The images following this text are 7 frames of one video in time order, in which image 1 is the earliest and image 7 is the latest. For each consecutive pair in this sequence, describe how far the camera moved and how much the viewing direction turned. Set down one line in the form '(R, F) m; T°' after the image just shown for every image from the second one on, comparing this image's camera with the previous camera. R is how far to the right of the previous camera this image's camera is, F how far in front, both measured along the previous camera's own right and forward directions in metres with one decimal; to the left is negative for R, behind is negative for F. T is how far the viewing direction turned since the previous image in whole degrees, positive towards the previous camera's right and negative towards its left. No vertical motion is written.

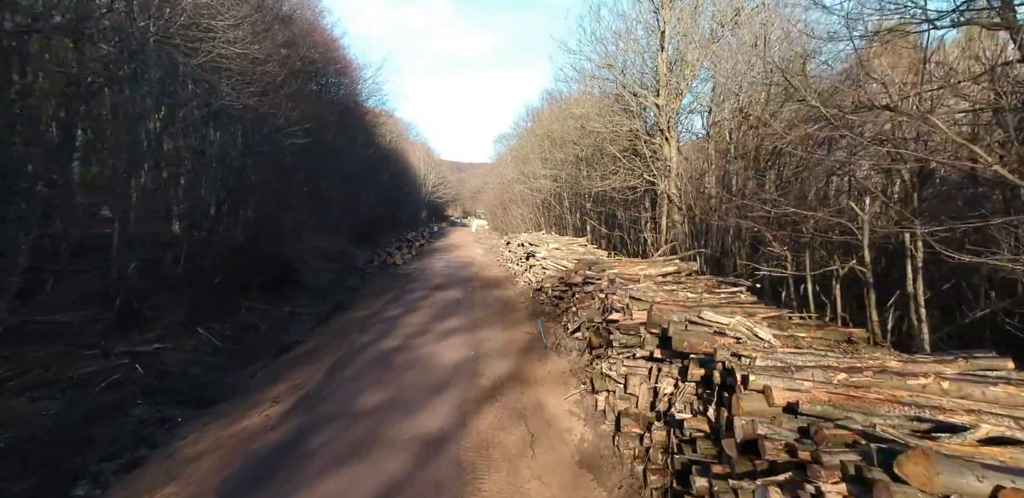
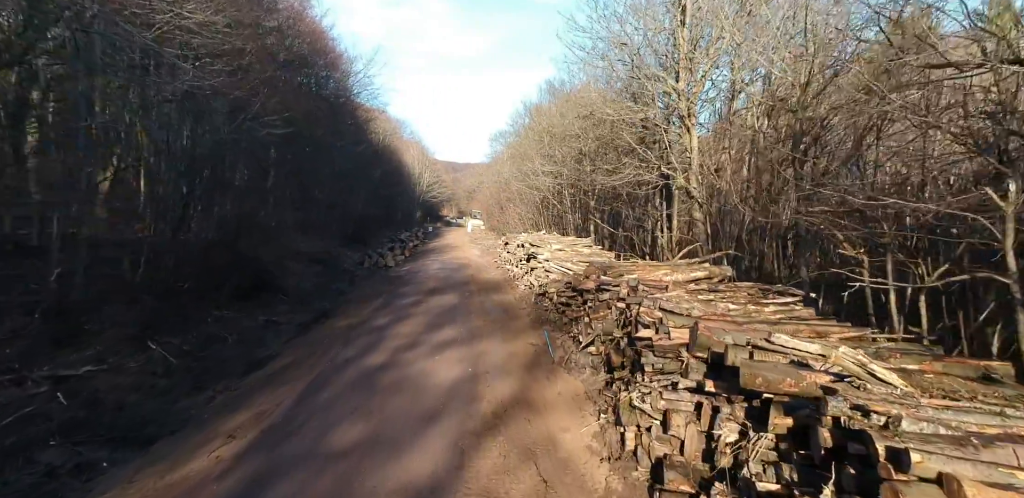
(-0.1, +1.0) m; +1°
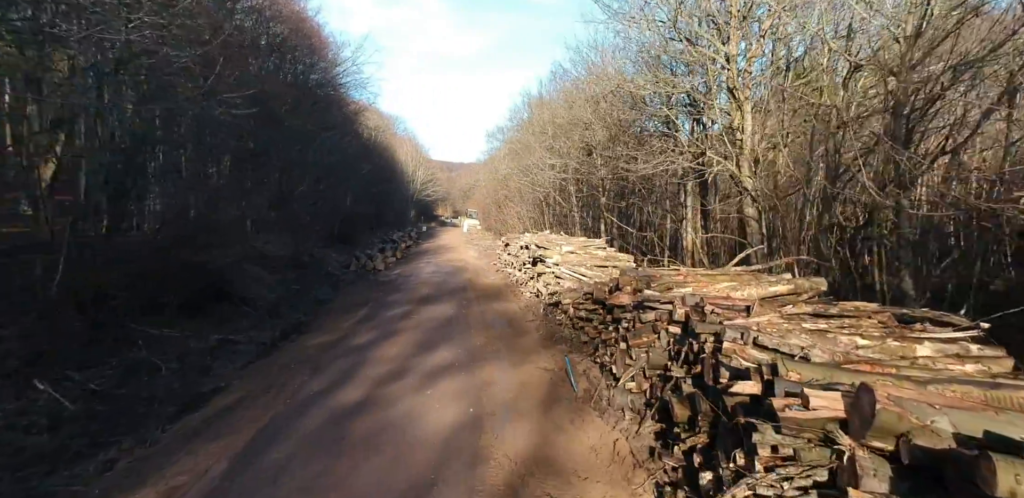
(-0.2, +1.6) m; +1°
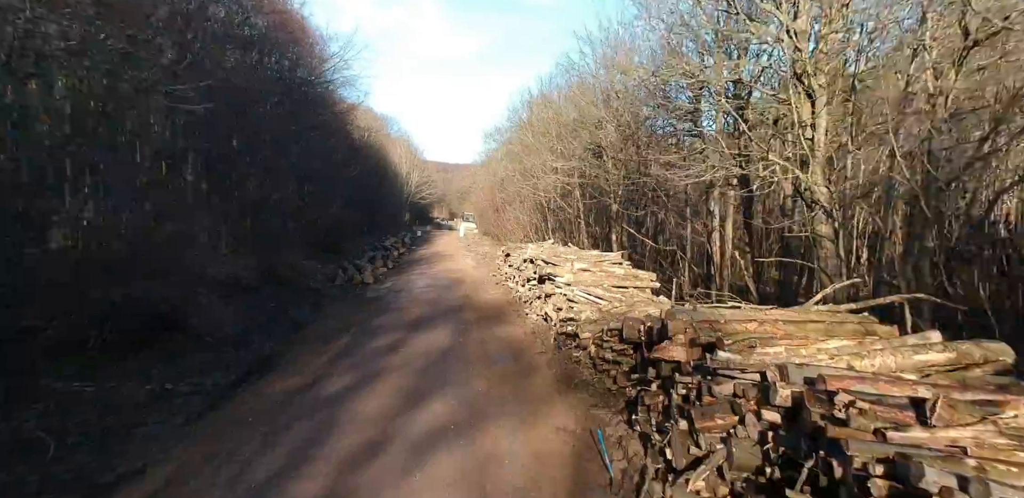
(-0.2, +1.6) m; 0°
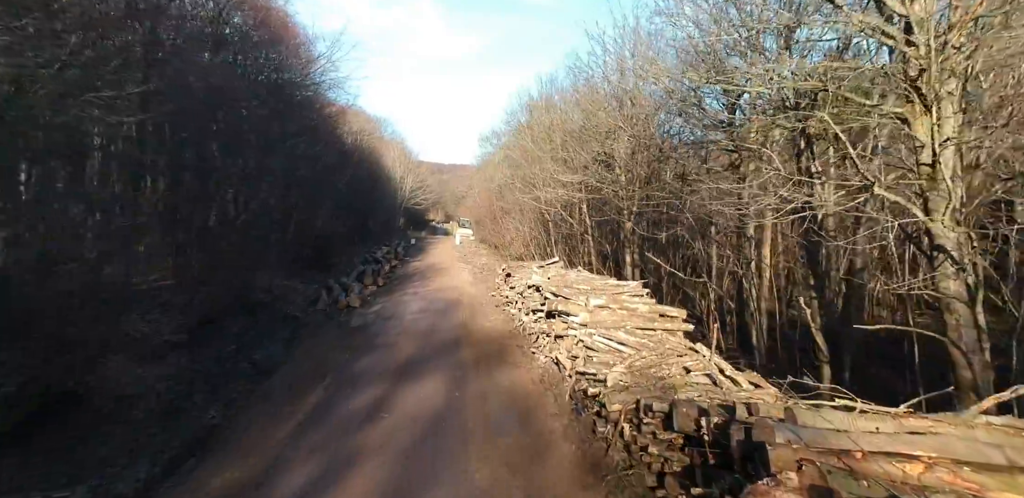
(-0.2, +1.6) m; 0°
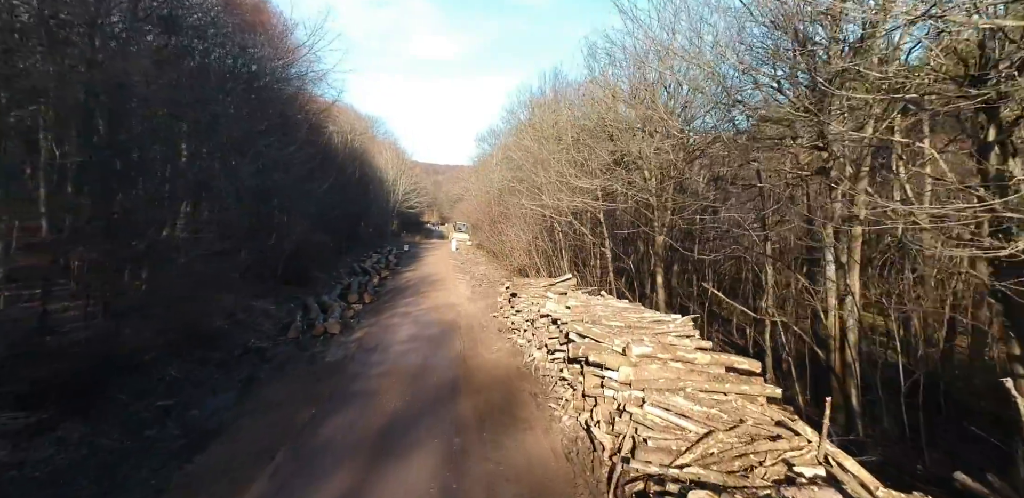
(-0.3, +2.3) m; 0°
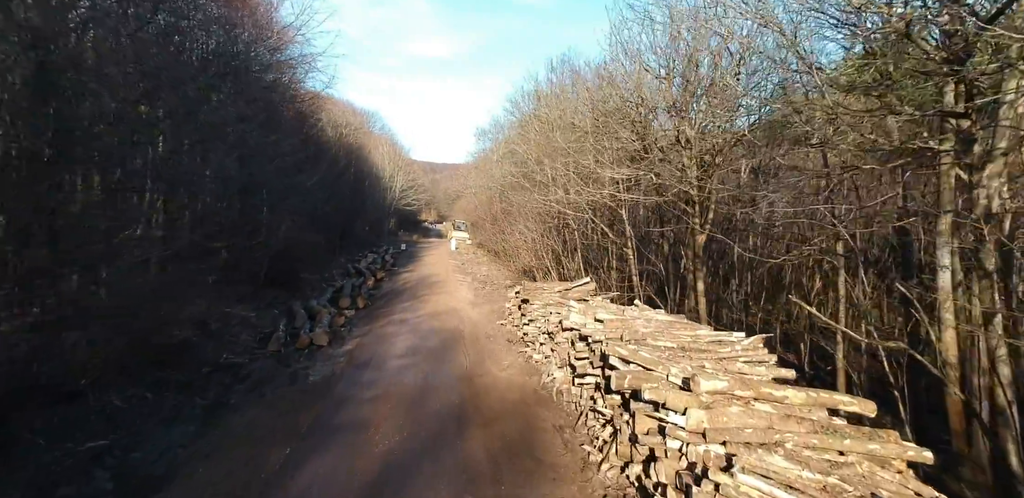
(-0.3, +1.7) m; 0°
